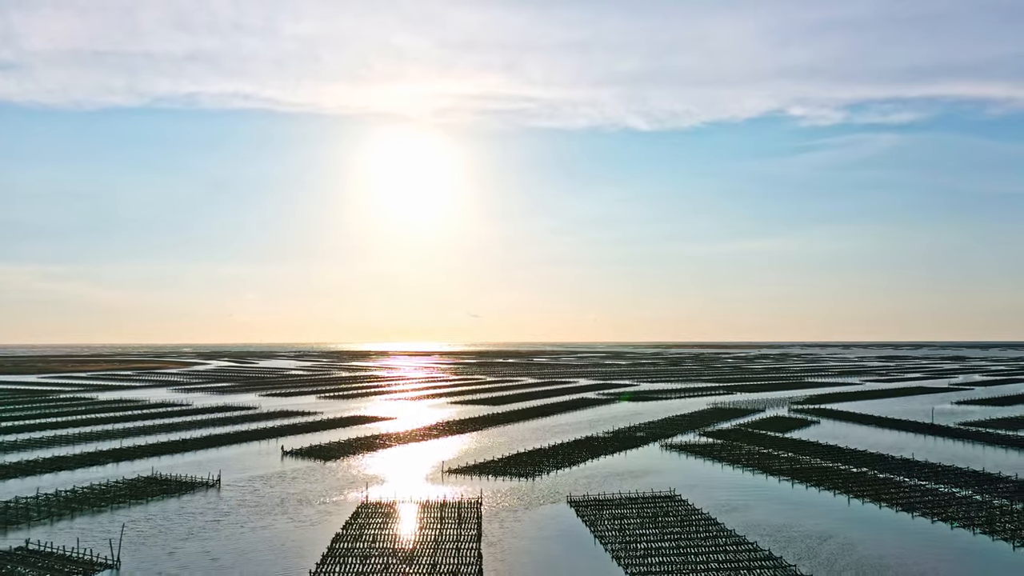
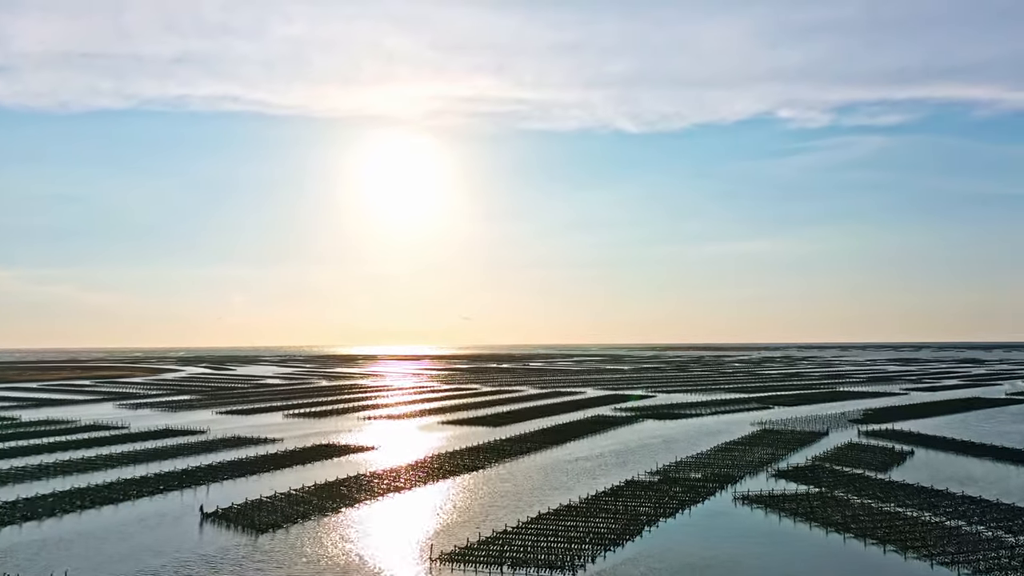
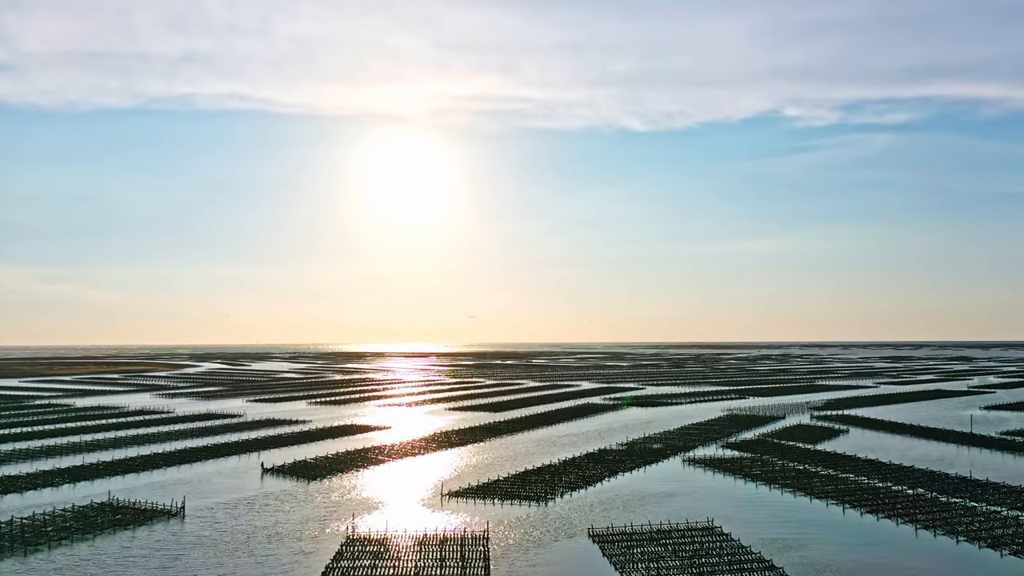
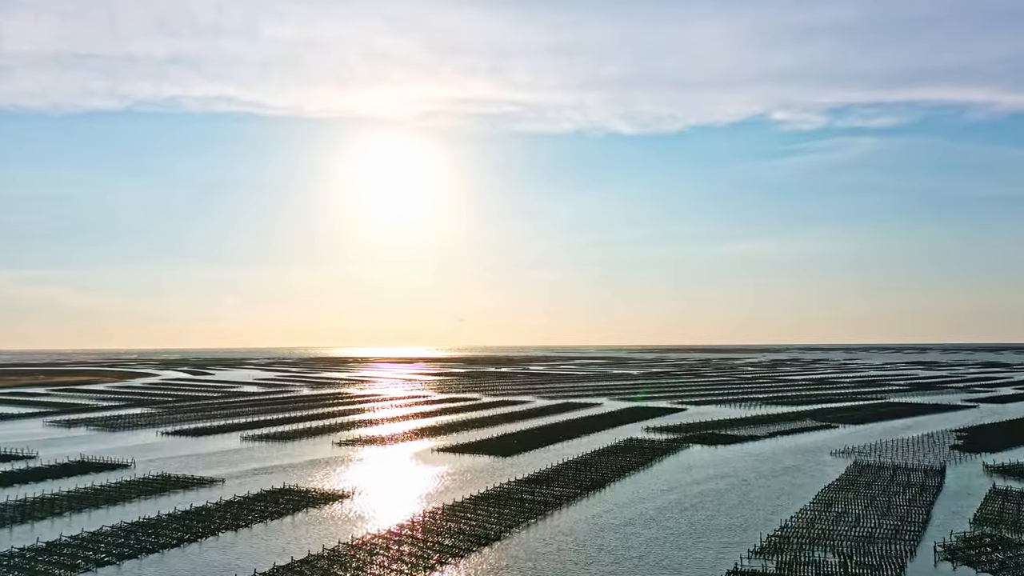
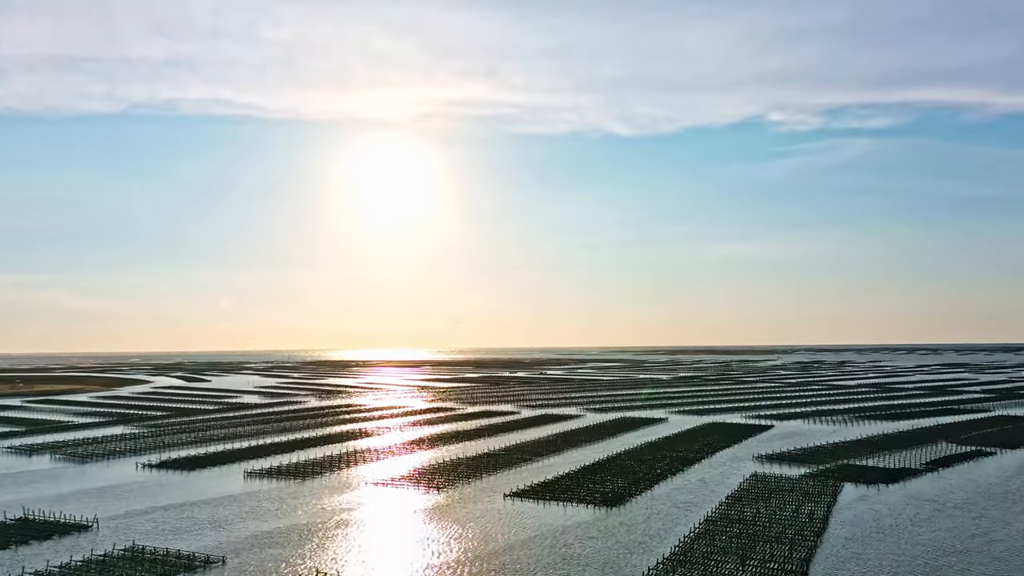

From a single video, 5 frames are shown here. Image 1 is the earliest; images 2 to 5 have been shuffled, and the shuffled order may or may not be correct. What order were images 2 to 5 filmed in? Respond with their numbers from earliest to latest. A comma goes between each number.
3, 2, 4, 5
